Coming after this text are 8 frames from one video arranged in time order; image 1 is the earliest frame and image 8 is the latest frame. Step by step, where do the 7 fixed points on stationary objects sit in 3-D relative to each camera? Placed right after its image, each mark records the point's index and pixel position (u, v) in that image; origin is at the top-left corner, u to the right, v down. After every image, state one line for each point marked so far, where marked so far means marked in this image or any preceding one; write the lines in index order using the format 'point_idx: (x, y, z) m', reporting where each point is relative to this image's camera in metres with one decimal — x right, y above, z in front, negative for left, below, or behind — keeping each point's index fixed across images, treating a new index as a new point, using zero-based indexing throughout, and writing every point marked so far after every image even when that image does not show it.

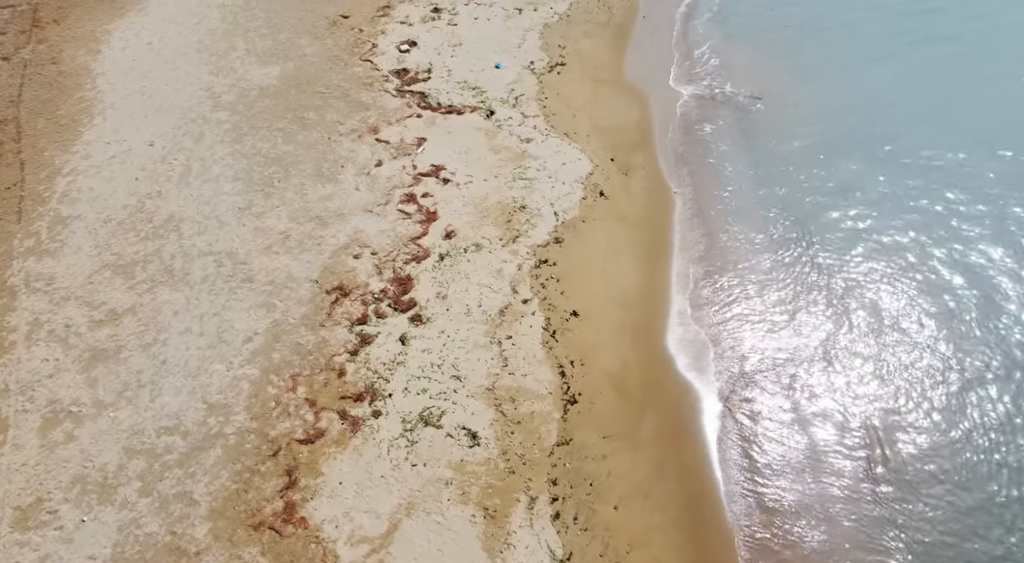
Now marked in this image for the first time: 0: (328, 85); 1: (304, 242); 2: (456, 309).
0: (-3.2, +3.4, +14.3) m
1: (-2.8, +0.5, +11.3) m
2: (-0.7, -0.3, +10.5) m
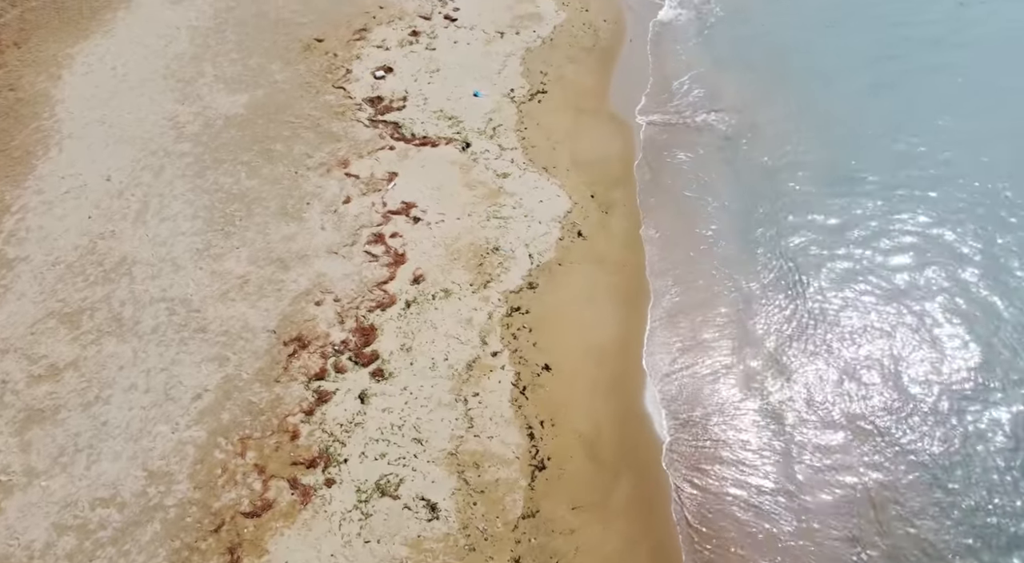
0: (-3.5, +2.8, +13.8) m
1: (-3.2, -0.1, +10.7) m
2: (-1.1, -1.0, +9.9) m
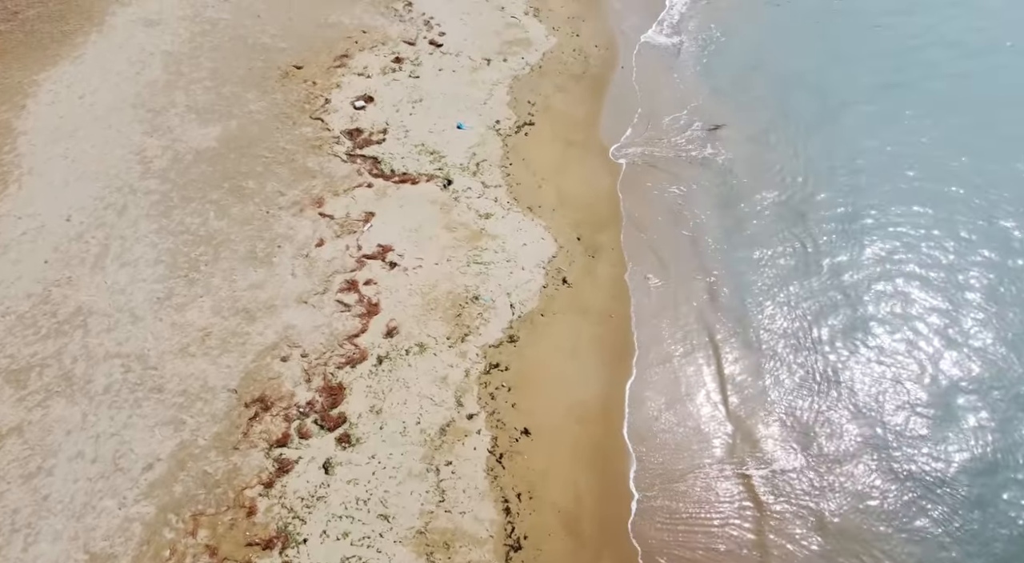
0: (-3.8, +2.1, +13.1) m
1: (-3.4, -0.7, +10.1) m
2: (-1.3, -1.6, +9.2) m
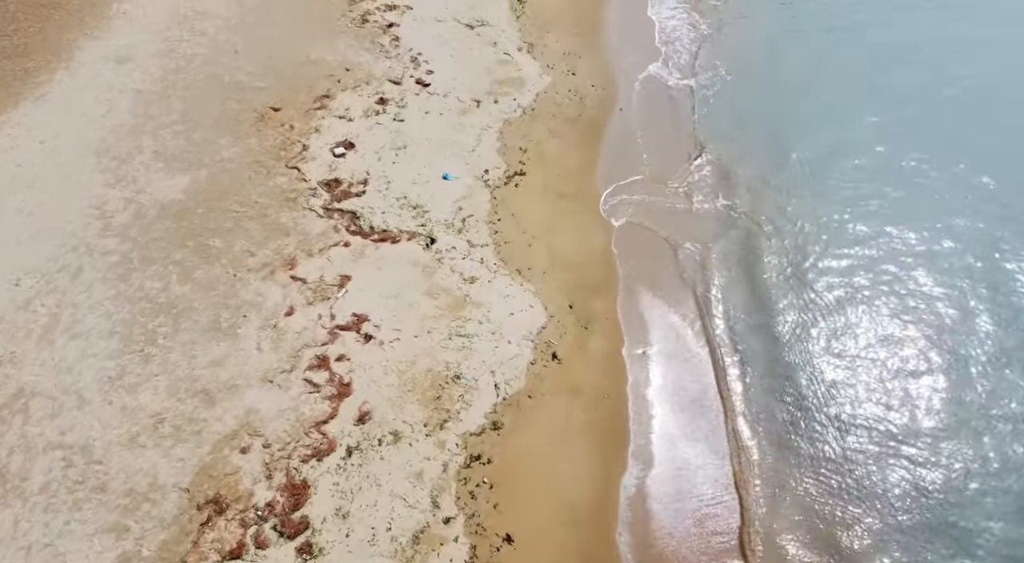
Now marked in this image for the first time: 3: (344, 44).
0: (-4.0, +1.2, +12.2) m
1: (-3.6, -1.6, +9.1) m
2: (-1.5, -2.5, +8.3) m
3: (-3.2, +4.5, +15.8) m
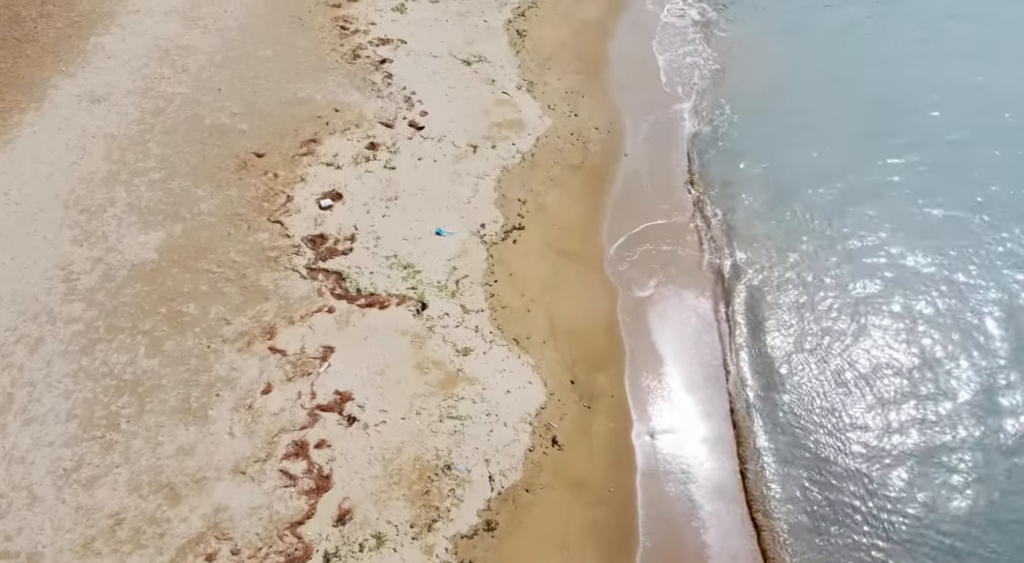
0: (-4.0, +0.3, +11.4) m
1: (-3.7, -2.5, +8.3) m
2: (-1.6, -3.4, +7.4) m
3: (-3.2, +3.6, +15.0) m
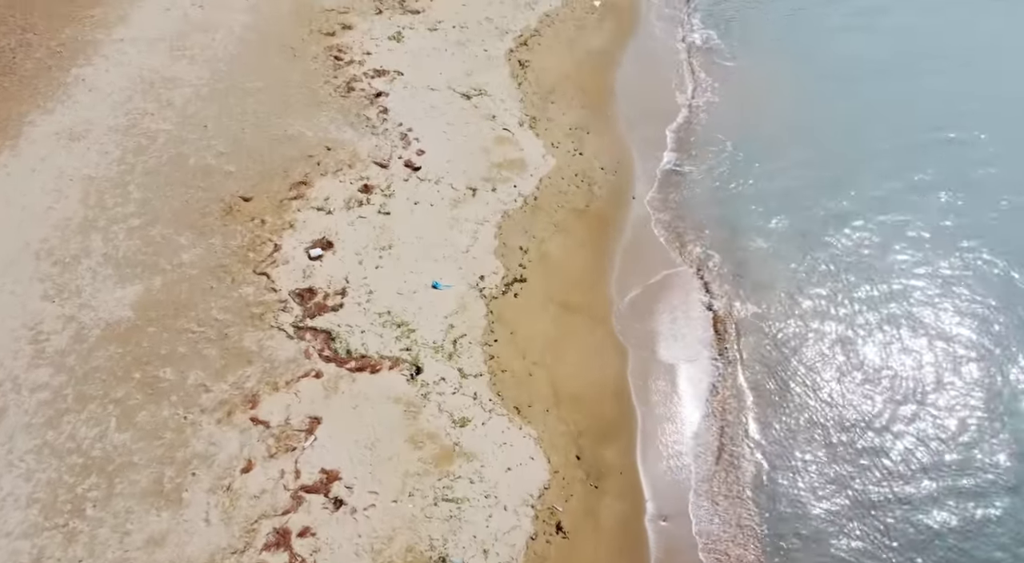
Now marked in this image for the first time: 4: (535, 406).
0: (-4.0, -0.5, +10.6) m
1: (-3.7, -3.2, +7.5) m
2: (-1.6, -4.1, +6.7) m
3: (-3.2, +2.8, +14.2) m
4: (+0.3, -1.5, +10.0) m
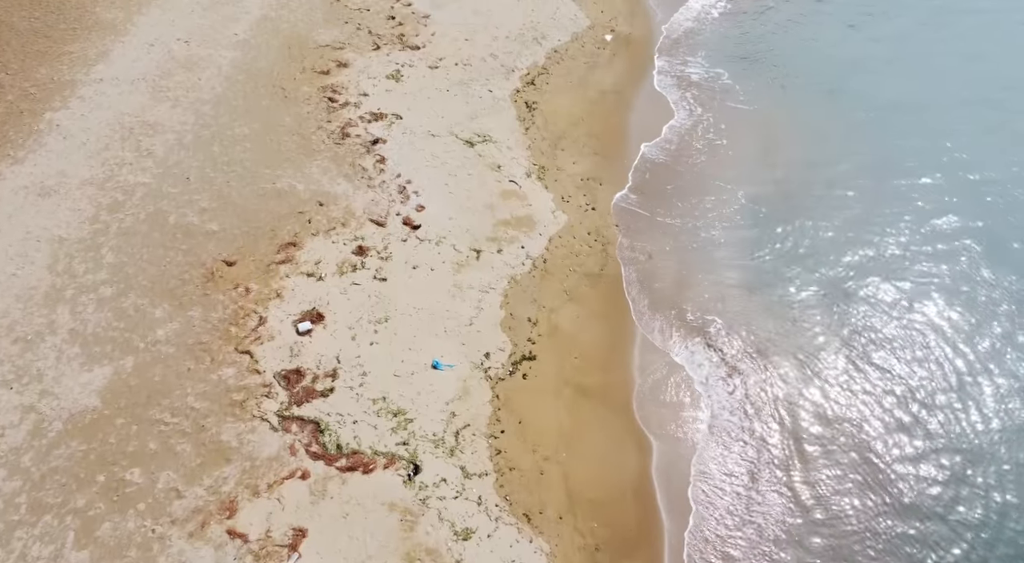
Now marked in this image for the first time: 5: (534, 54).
0: (-3.9, -1.4, +9.6) m
1: (-3.6, -4.2, +6.4) m
2: (-1.5, -5.1, +5.6) m
3: (-3.1, +1.8, +13.2) m
4: (+0.4, -2.5, +8.9) m
5: (+0.4, +4.4, +16.2) m
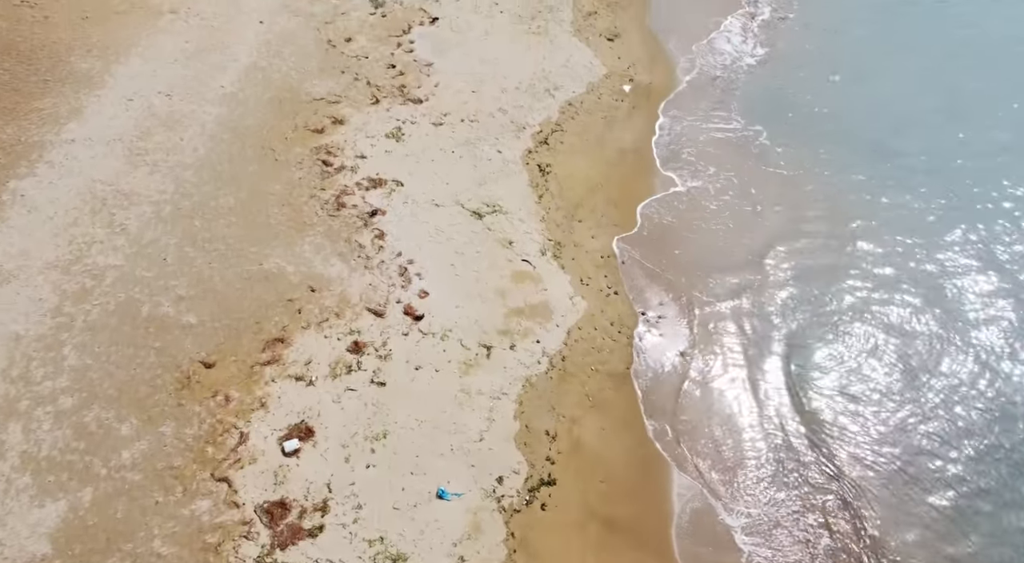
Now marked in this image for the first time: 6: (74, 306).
0: (-3.7, -2.7, +8.2) m
1: (-3.4, -5.4, +5.0) m
2: (-1.3, -6.3, +4.2) m
3: (-2.9, +0.5, +11.9) m
4: (+0.6, -3.7, +7.6) m
5: (+0.6, +3.1, +14.9) m
6: (-5.6, -0.3, +10.7) m
